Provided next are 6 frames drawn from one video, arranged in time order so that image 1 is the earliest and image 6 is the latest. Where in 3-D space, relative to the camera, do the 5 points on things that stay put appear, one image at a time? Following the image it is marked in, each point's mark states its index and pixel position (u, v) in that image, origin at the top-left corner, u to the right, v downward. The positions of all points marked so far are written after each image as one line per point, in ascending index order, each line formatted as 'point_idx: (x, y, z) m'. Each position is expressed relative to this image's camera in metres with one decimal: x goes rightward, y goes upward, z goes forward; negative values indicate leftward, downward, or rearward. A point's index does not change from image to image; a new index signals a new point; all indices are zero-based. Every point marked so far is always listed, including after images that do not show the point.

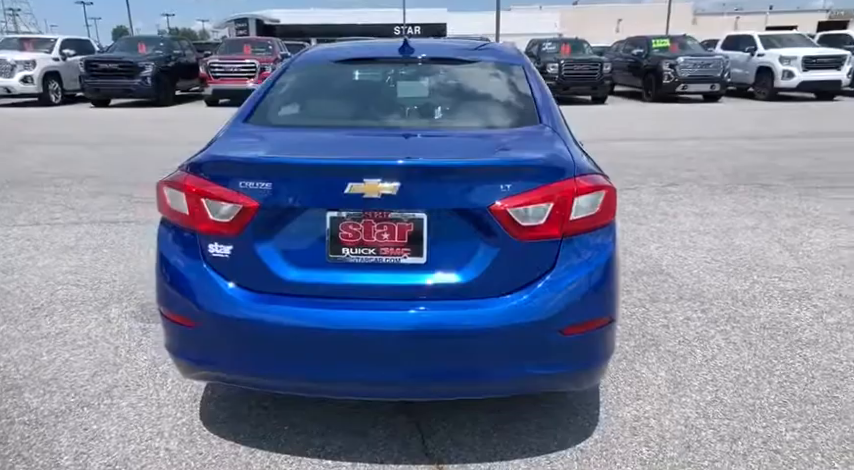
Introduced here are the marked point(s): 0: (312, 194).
0: (-0.4, +0.1, +1.9) m
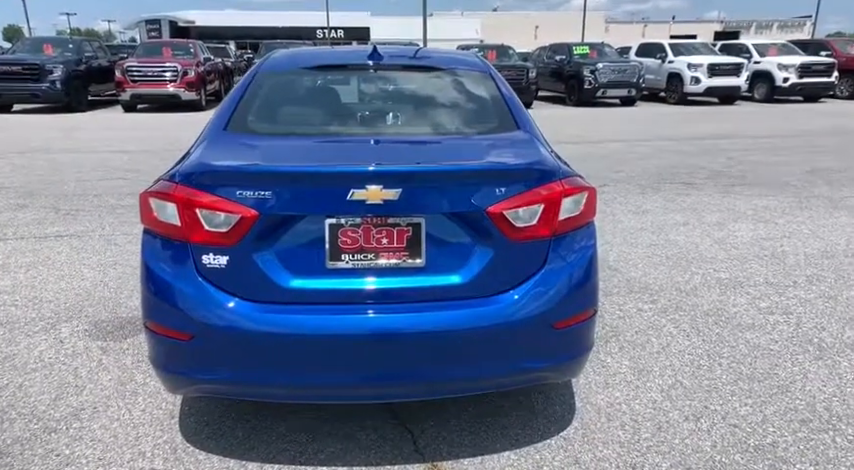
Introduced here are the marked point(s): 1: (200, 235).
0: (-0.4, +0.1, +1.9) m
1: (-0.8, 0.0, +2.0) m
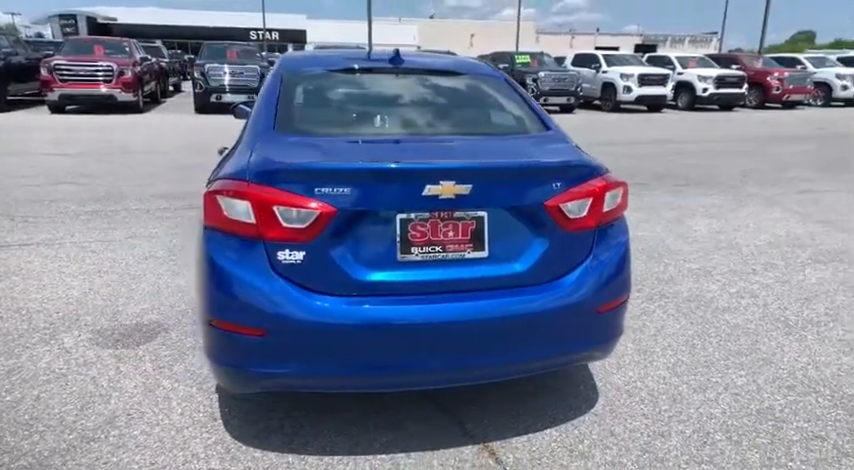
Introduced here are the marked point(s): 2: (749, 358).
0: (-0.1, +0.1, +2.1) m
1: (-0.5, 0.0, +2.1) m
2: (+1.7, -0.6, +3.1) m
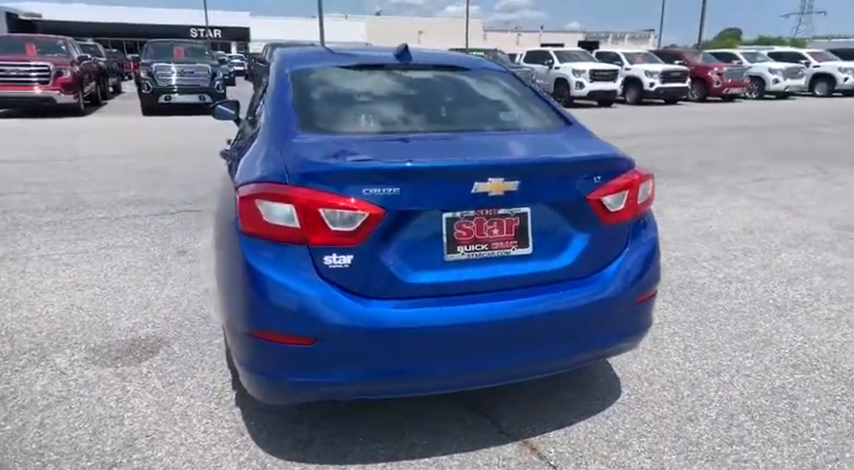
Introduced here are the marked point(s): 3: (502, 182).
0: (0.0, +0.1, +2.0) m
1: (-0.4, 0.0, +2.0) m
2: (+1.8, -0.6, +3.2) m
3: (+0.3, +0.2, +2.1) m
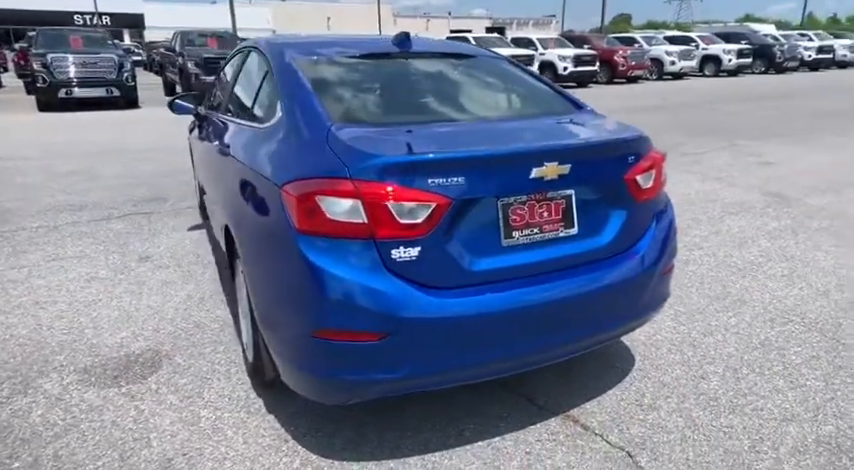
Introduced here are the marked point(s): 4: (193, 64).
0: (+0.2, +0.2, +2.0) m
1: (-0.1, 0.0, +1.9) m
2: (+1.8, -0.4, +3.5) m
3: (+0.5, +0.2, +2.1) m
4: (-5.1, +3.8, +12.7) m
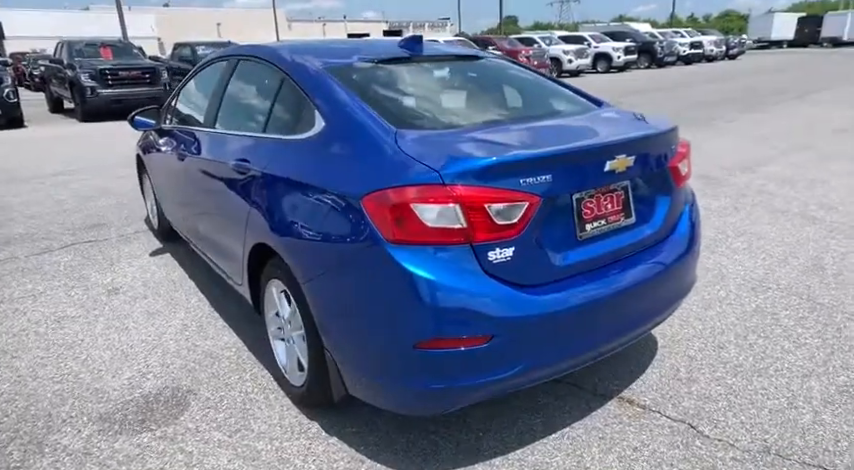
0: (+0.5, +0.2, +2.1) m
1: (+0.2, 0.0, +1.9) m
2: (+1.9, -0.3, +3.8) m
3: (+0.7, +0.3, +2.2) m
4: (-6.9, +3.2, +11.7) m
